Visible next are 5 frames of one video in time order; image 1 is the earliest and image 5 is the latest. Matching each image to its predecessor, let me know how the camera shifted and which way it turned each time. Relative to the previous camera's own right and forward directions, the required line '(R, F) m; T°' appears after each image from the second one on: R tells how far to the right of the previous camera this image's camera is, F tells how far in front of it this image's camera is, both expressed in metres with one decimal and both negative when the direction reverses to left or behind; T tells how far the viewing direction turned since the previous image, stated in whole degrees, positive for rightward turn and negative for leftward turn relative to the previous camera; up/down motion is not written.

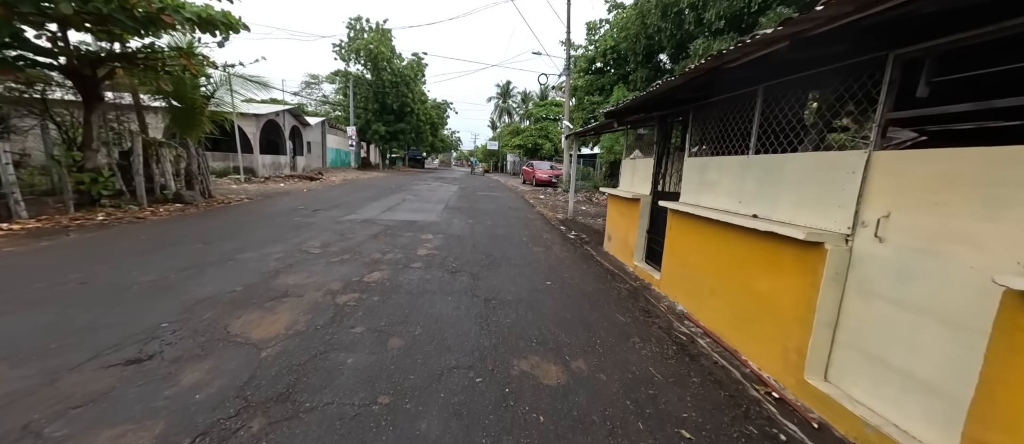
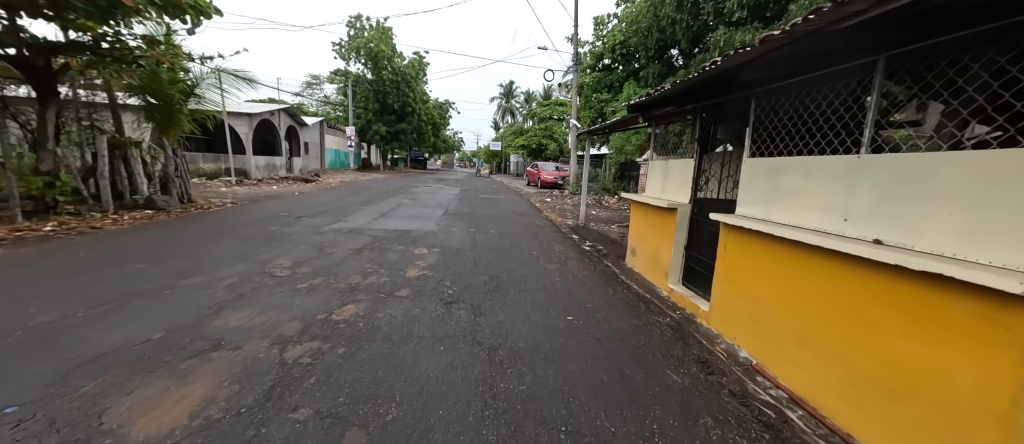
(-0.1, +0.9) m; 0°
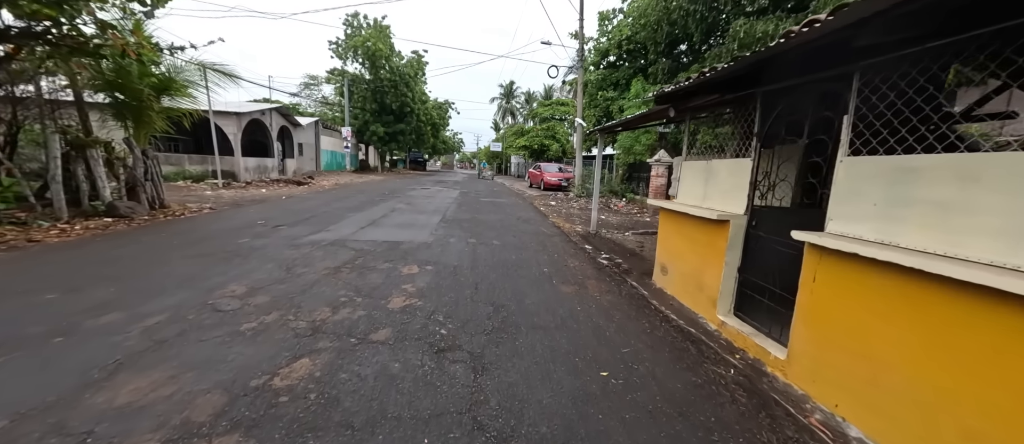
(-0.1, +0.8) m; 0°
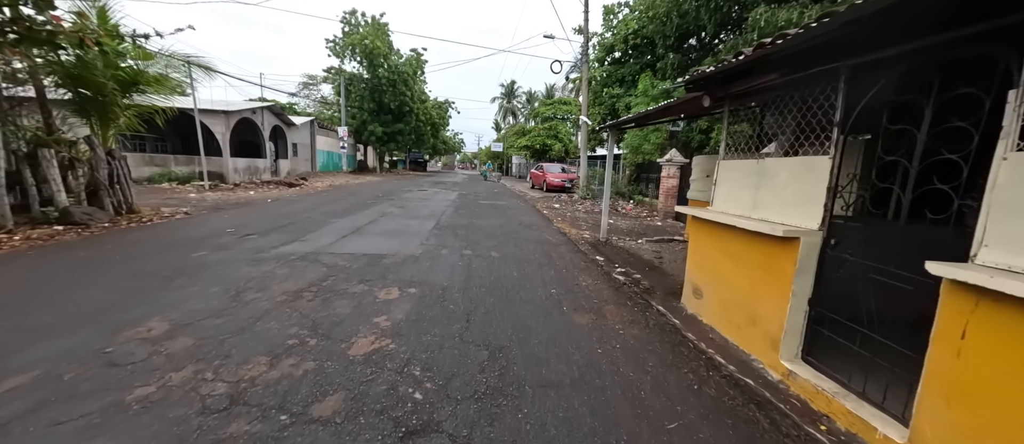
(0.0, +0.8) m; 0°
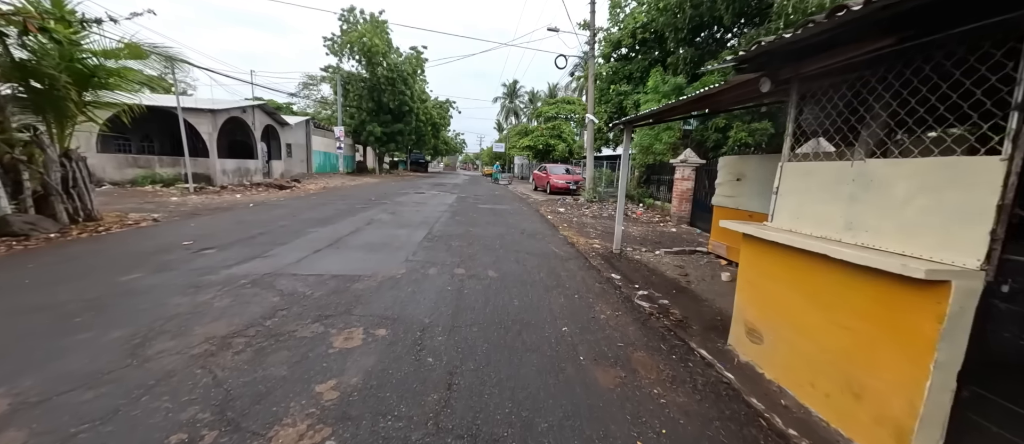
(0.0, +0.9) m; 0°
